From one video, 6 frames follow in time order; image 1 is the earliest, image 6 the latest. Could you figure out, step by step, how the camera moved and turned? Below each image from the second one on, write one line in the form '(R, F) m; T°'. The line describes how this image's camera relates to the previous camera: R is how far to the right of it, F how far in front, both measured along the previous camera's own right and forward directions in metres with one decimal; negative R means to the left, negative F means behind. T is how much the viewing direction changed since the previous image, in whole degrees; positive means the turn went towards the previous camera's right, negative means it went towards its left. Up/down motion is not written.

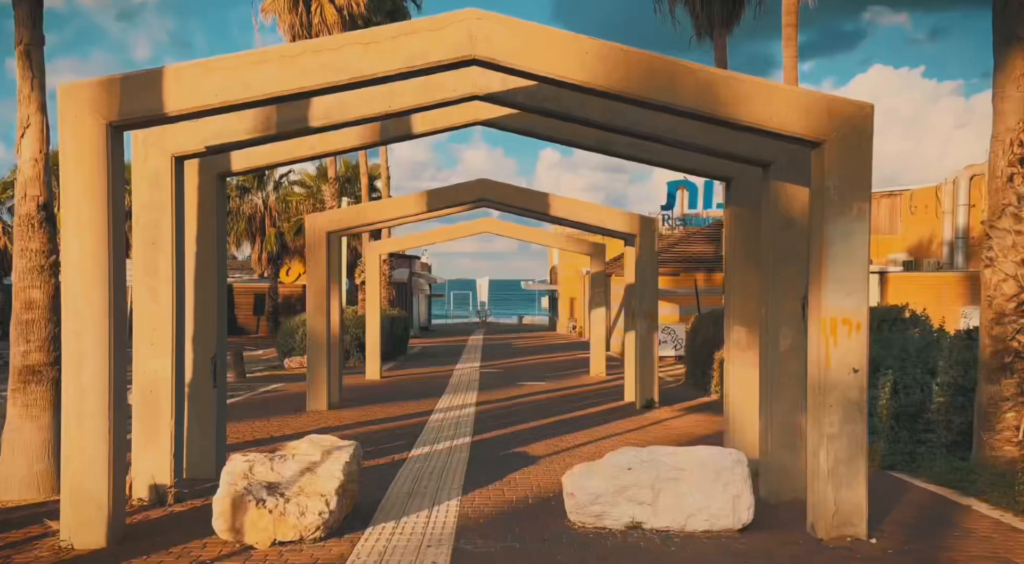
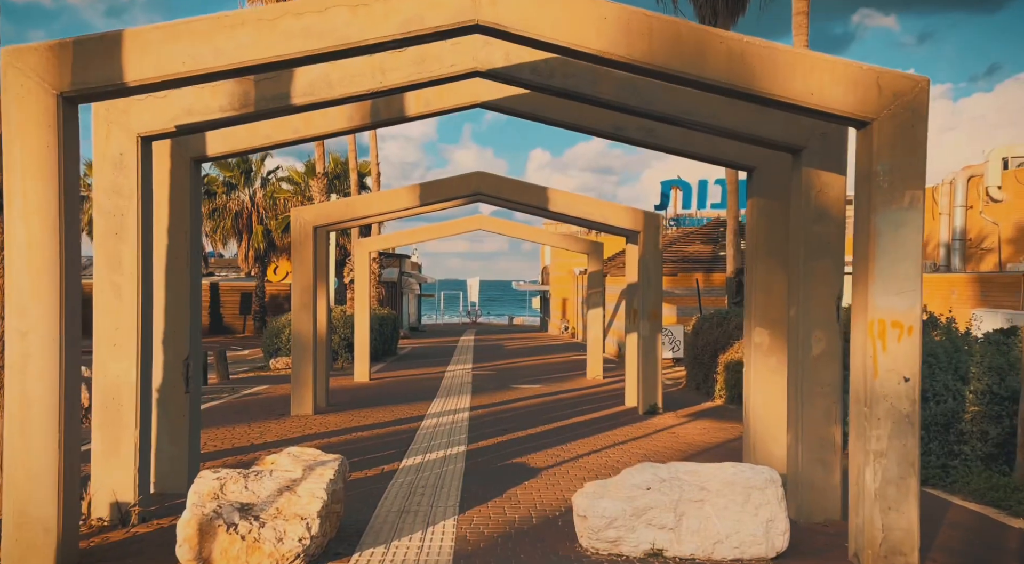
(-0.1, +0.6) m; +1°
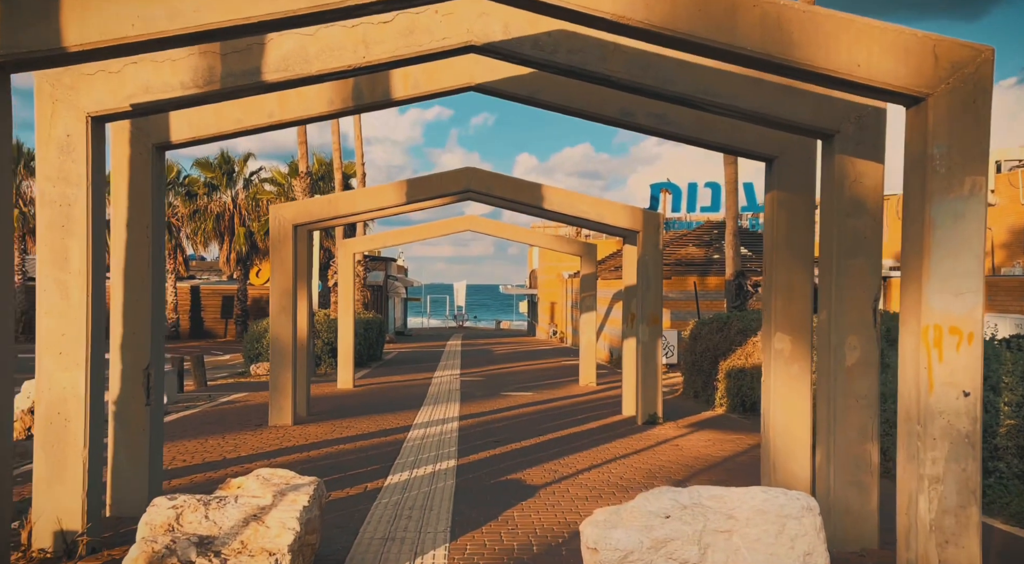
(-0.1, +0.6) m; +1°
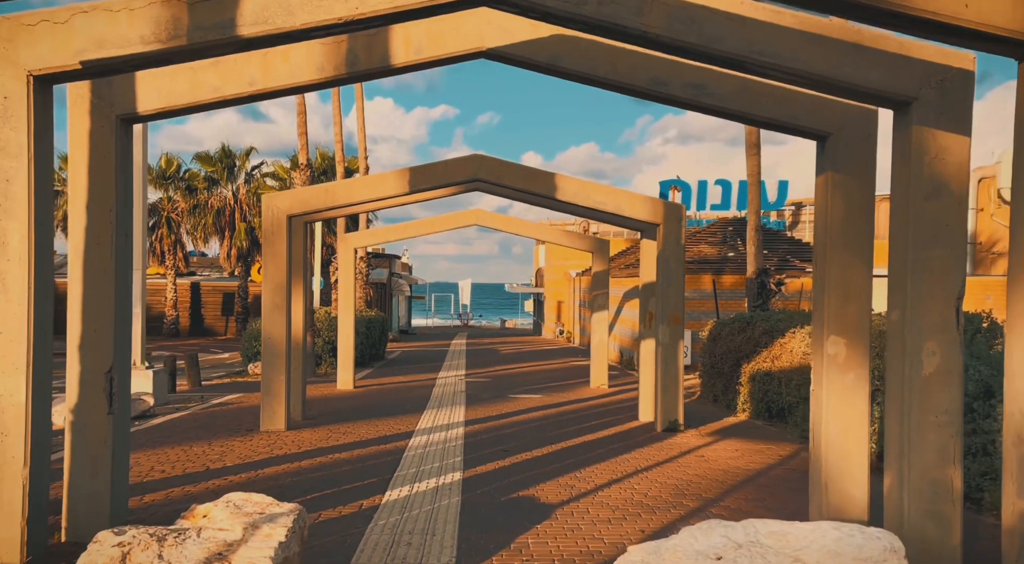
(-0.1, +0.8) m; 0°
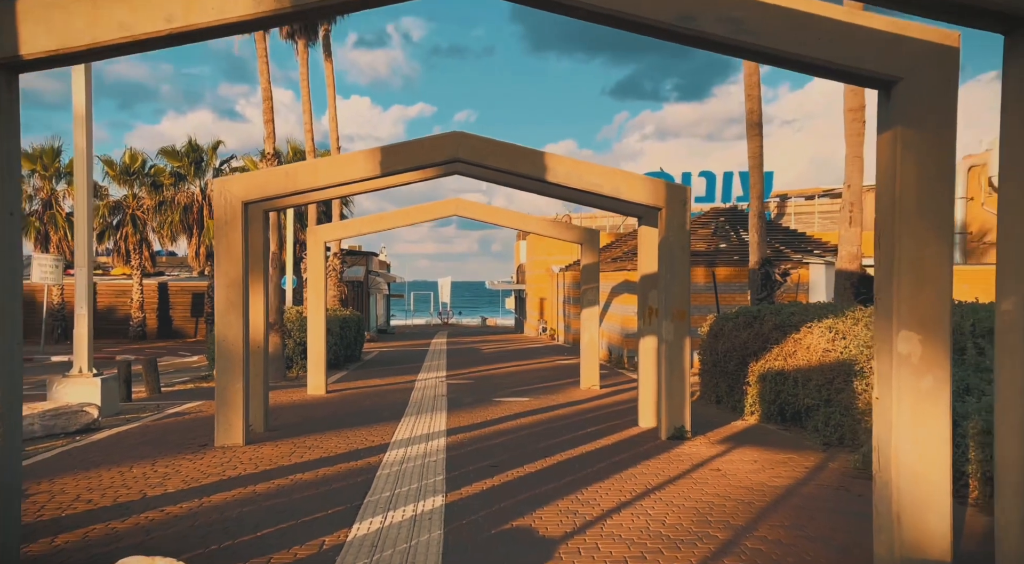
(-0.1, +1.1) m; +2°
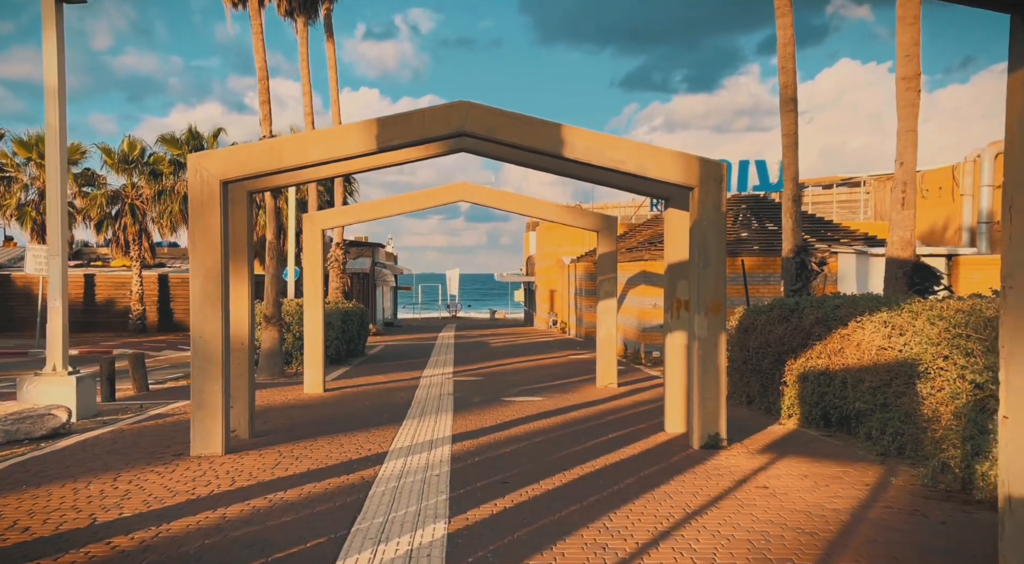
(0.0, +1.0) m; -1°
